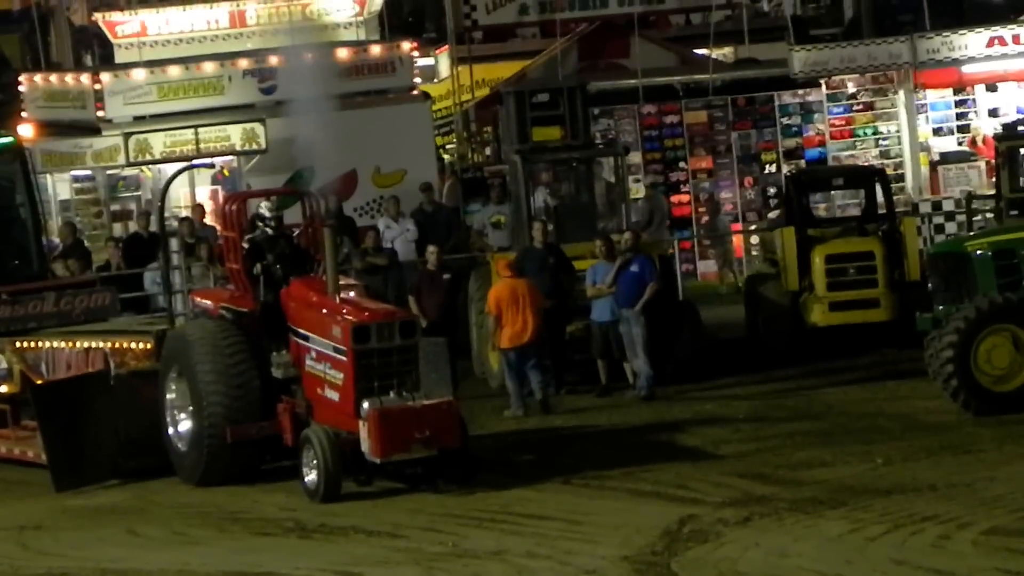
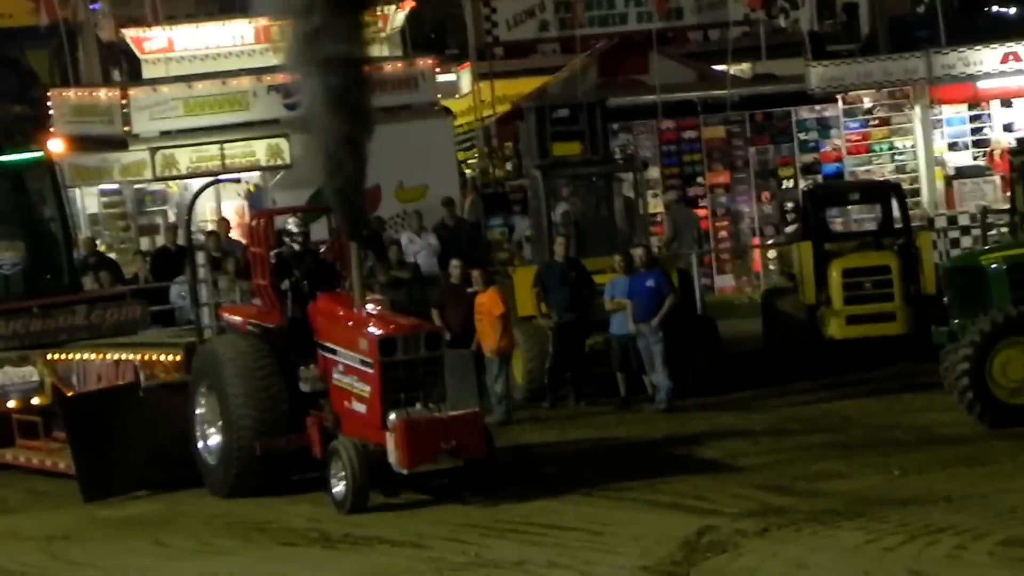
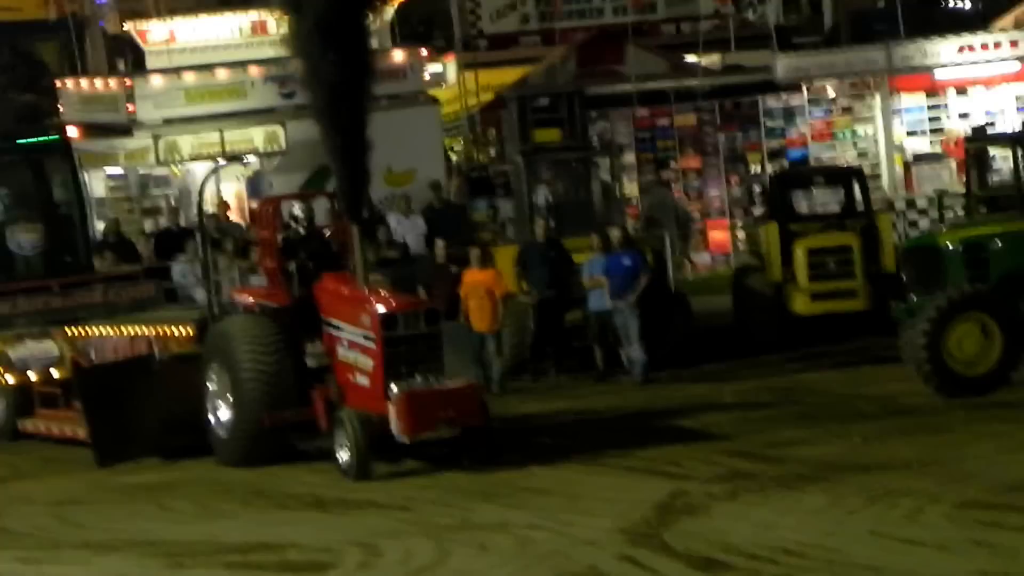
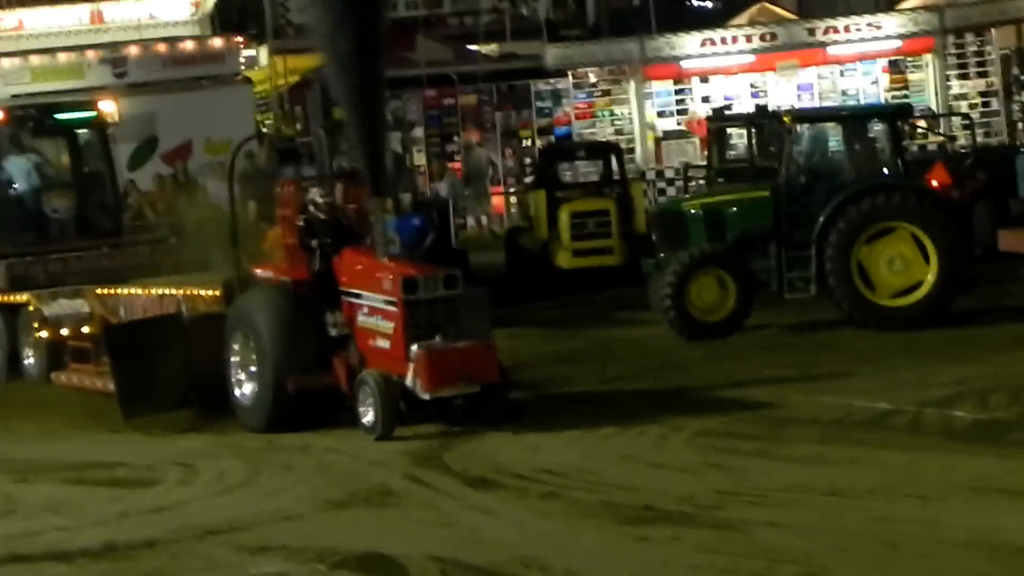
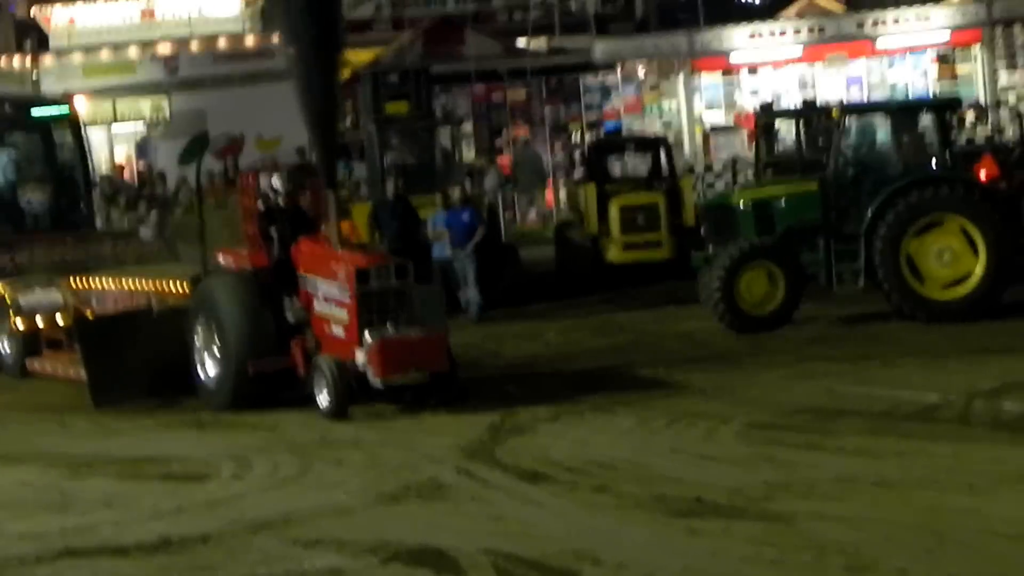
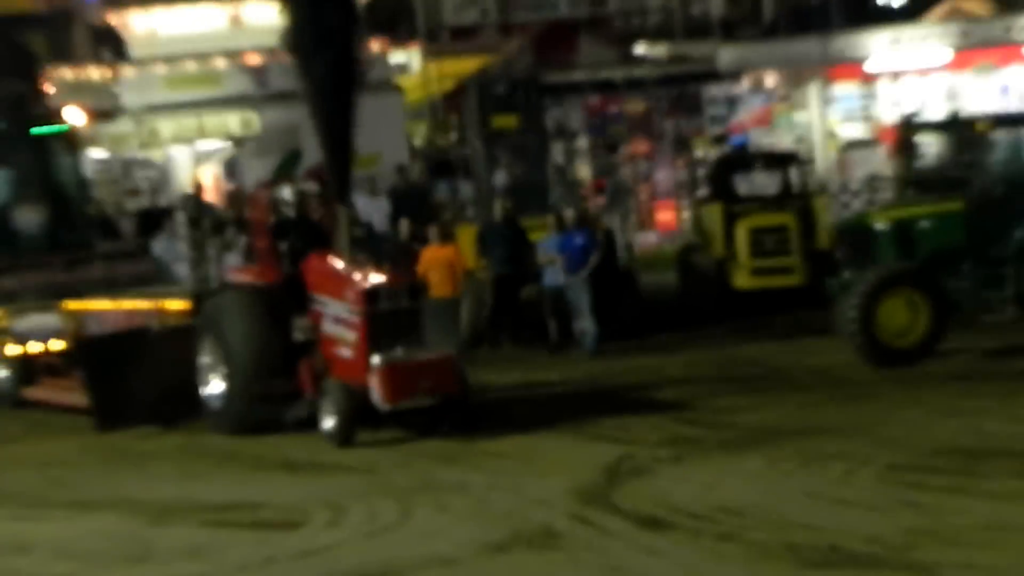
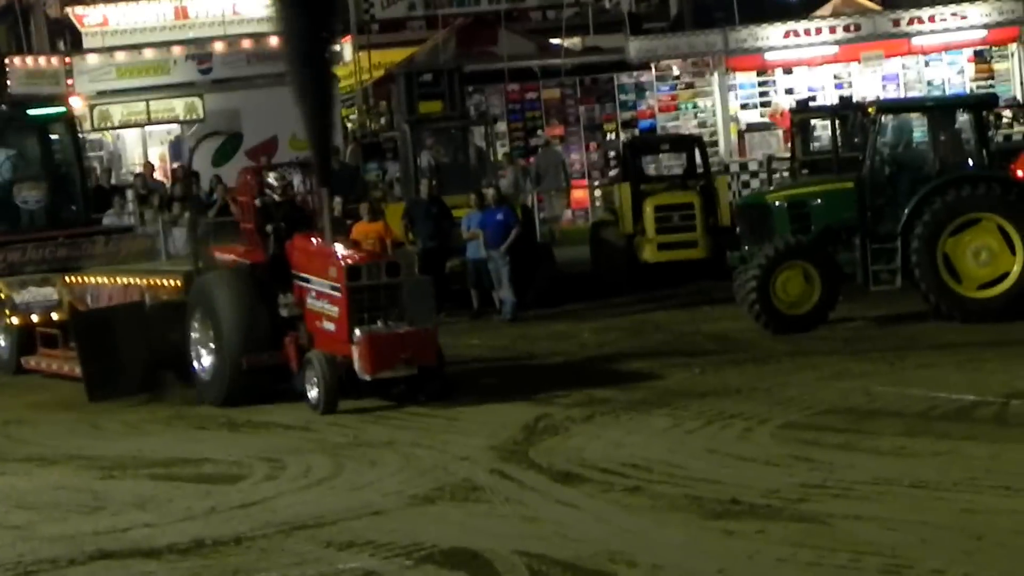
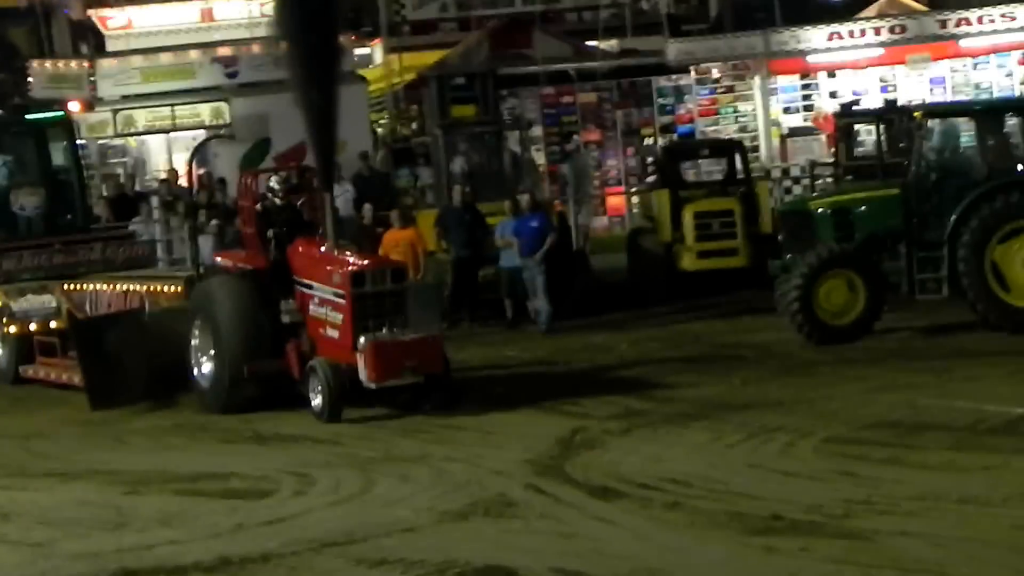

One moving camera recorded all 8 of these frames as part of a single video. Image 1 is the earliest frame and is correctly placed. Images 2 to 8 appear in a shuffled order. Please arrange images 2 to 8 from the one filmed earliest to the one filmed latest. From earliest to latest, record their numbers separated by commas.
2, 3, 6, 8, 7, 5, 4
